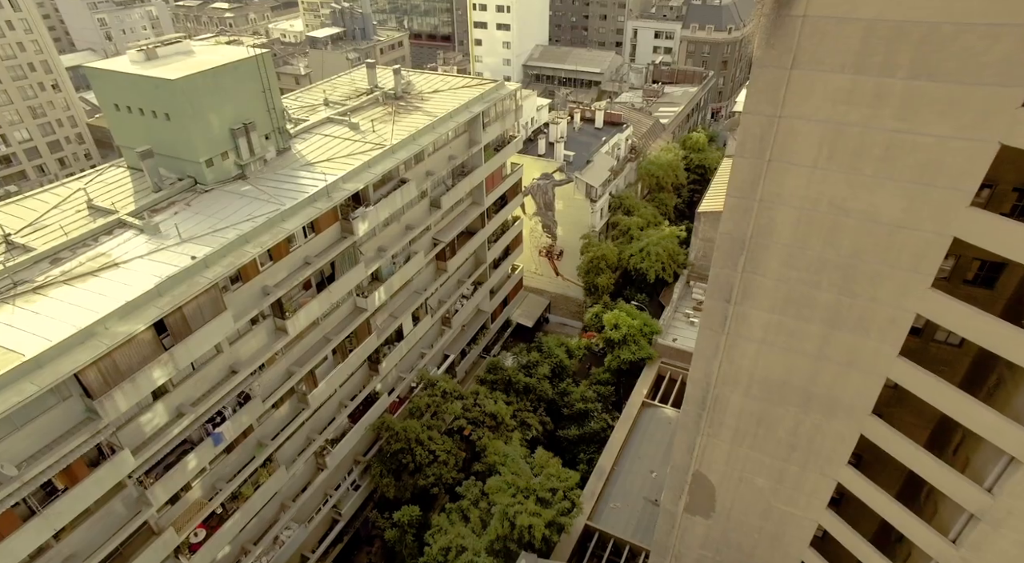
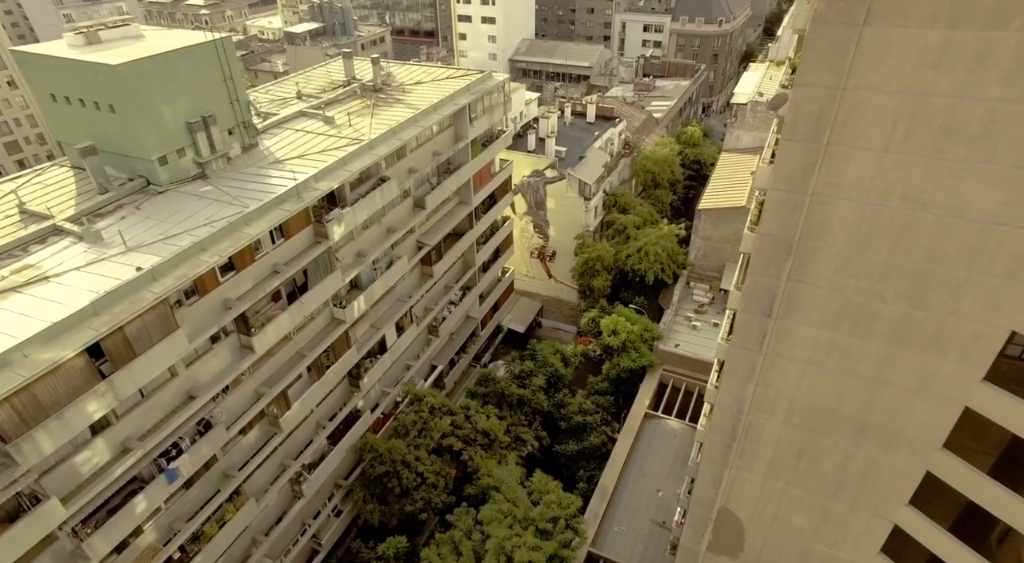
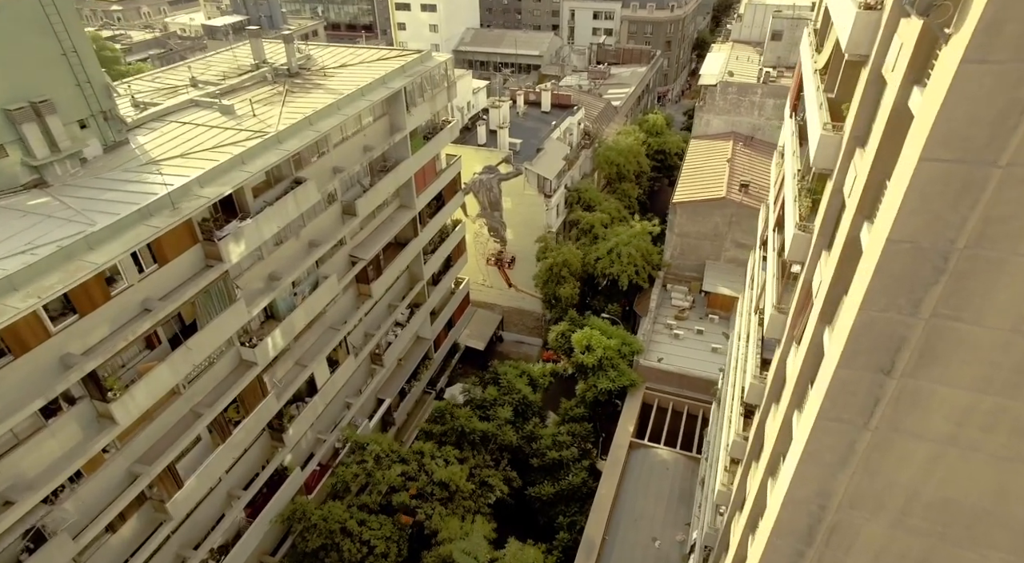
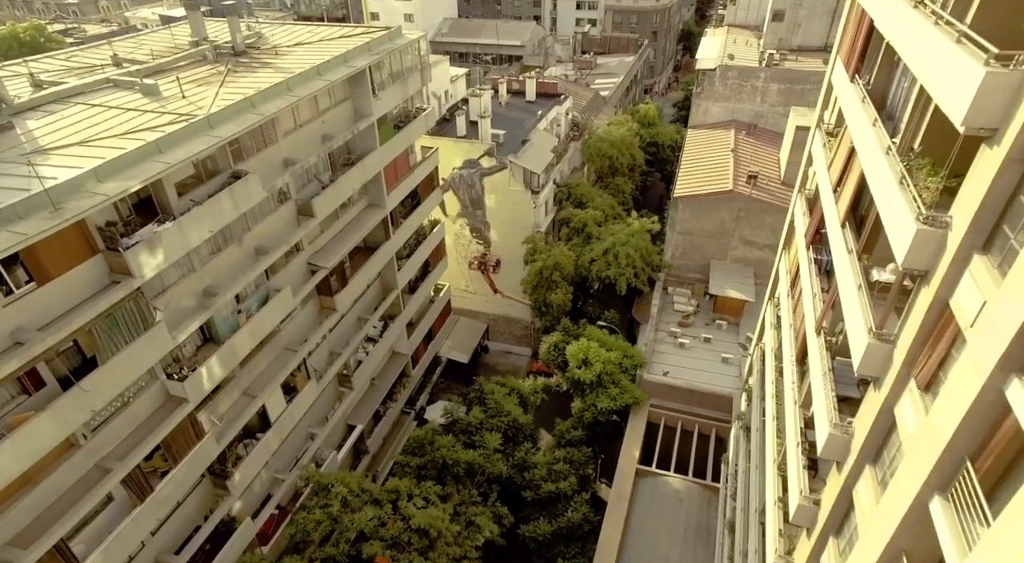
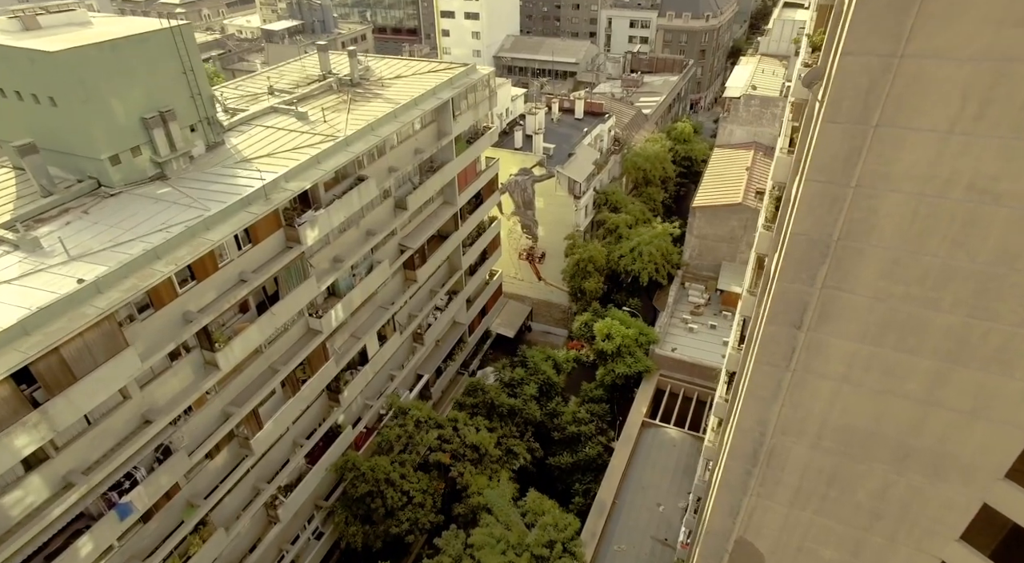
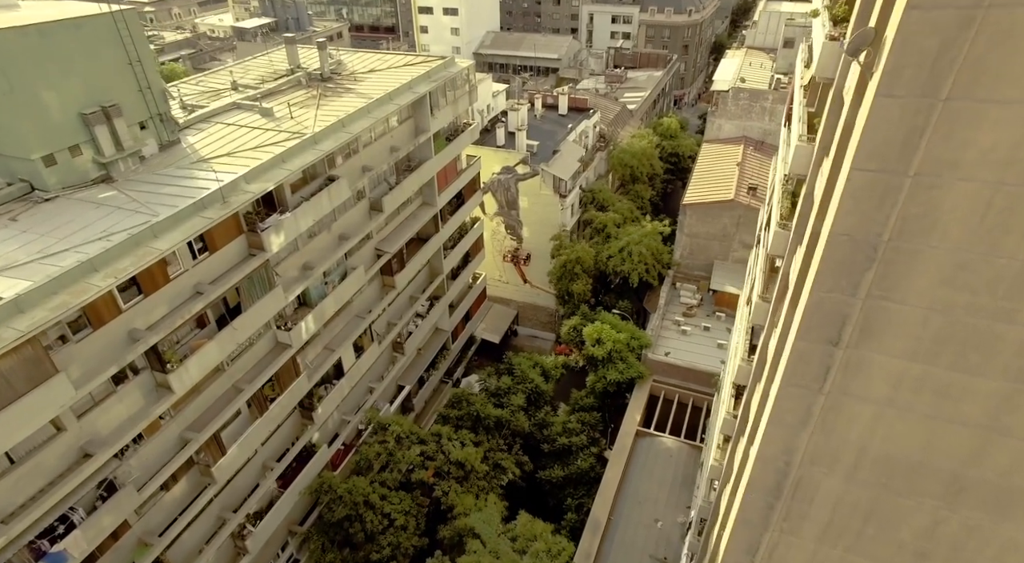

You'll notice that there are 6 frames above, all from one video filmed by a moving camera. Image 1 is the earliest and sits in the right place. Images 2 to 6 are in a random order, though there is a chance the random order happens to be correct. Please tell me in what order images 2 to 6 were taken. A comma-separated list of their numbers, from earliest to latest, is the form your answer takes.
2, 5, 6, 3, 4
